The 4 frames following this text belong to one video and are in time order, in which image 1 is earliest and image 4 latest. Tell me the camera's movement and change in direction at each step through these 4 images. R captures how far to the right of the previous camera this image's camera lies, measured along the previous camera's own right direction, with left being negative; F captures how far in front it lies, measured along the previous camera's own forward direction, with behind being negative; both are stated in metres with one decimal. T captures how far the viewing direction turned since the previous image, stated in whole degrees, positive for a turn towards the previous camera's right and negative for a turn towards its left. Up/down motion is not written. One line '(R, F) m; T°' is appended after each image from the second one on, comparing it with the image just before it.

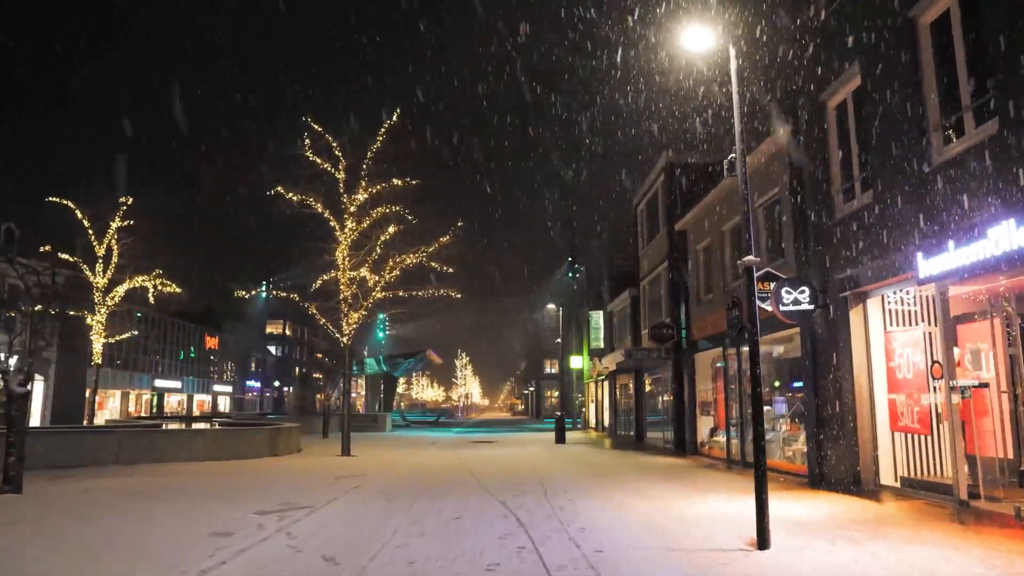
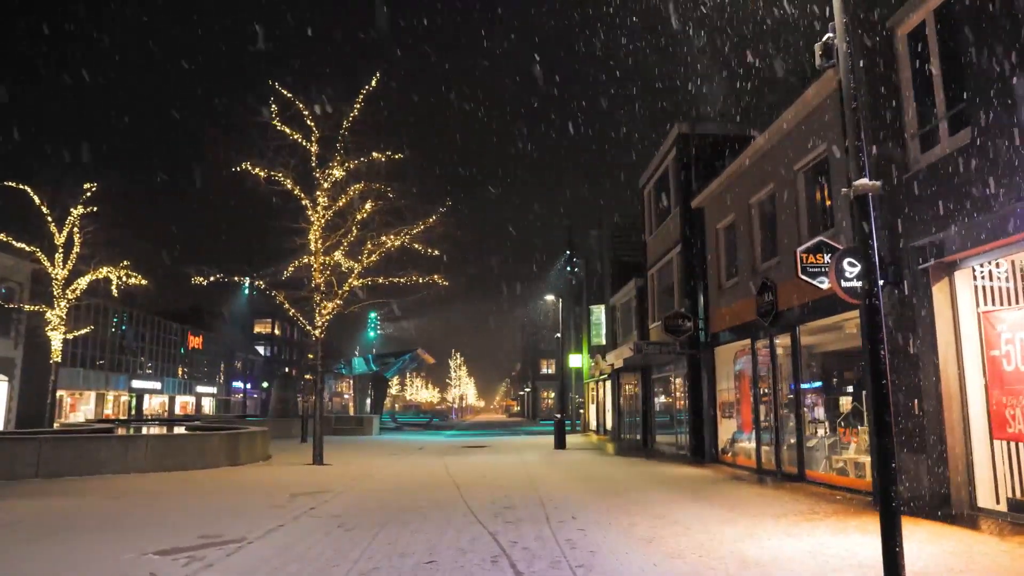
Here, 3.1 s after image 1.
(0.0, +2.5) m; 0°
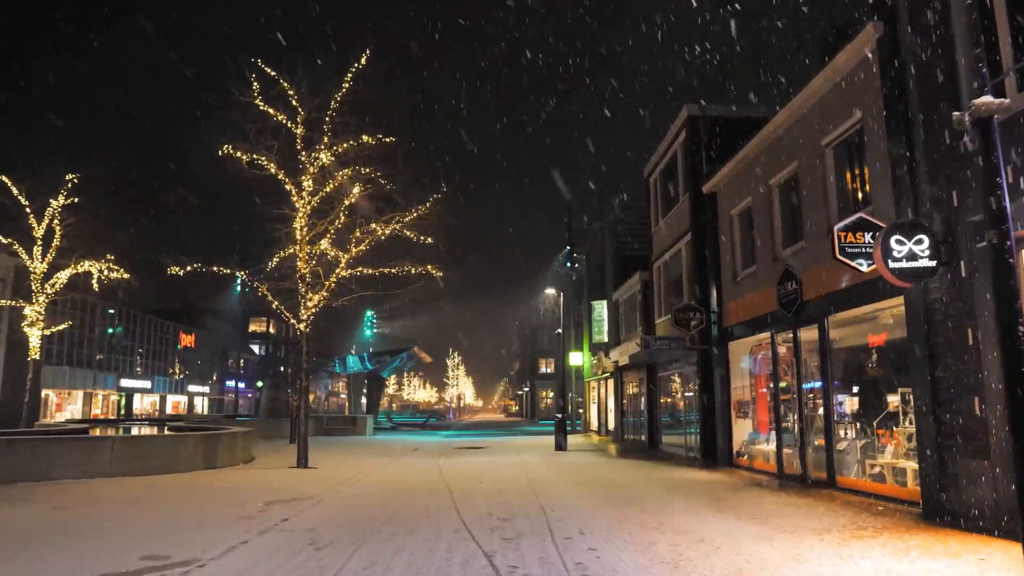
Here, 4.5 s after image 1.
(0.0, +1.2) m; 0°
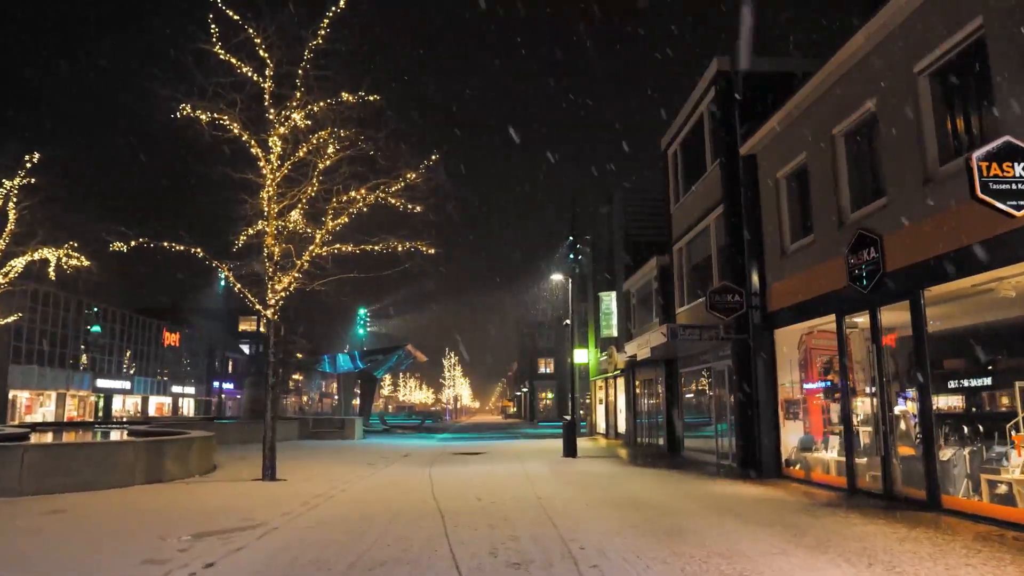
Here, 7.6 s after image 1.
(-0.1, +2.6) m; 0°
